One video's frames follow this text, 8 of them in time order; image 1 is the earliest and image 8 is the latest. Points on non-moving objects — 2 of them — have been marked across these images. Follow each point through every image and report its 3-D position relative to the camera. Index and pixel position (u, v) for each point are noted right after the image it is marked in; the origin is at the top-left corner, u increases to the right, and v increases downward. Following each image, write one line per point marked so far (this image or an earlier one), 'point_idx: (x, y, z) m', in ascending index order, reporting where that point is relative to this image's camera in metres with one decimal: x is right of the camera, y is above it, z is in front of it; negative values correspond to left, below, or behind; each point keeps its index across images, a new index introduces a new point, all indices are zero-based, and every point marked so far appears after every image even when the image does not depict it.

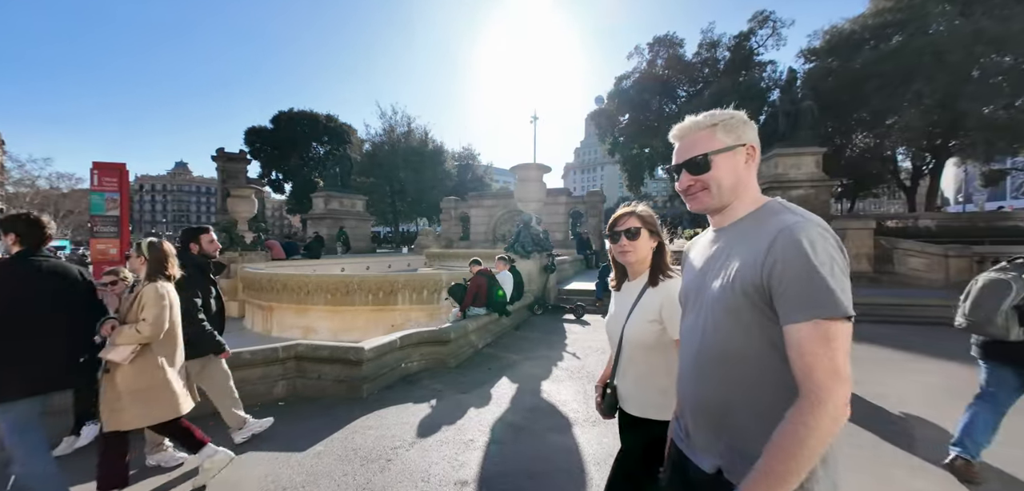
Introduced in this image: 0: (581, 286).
0: (+1.3, -0.7, +8.4) m
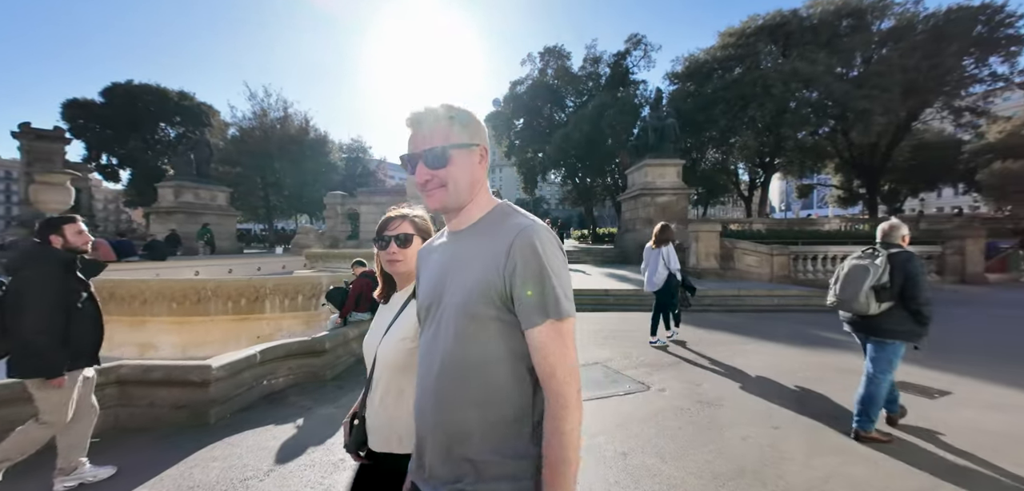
0: (-0.6, -0.7, +8.3) m
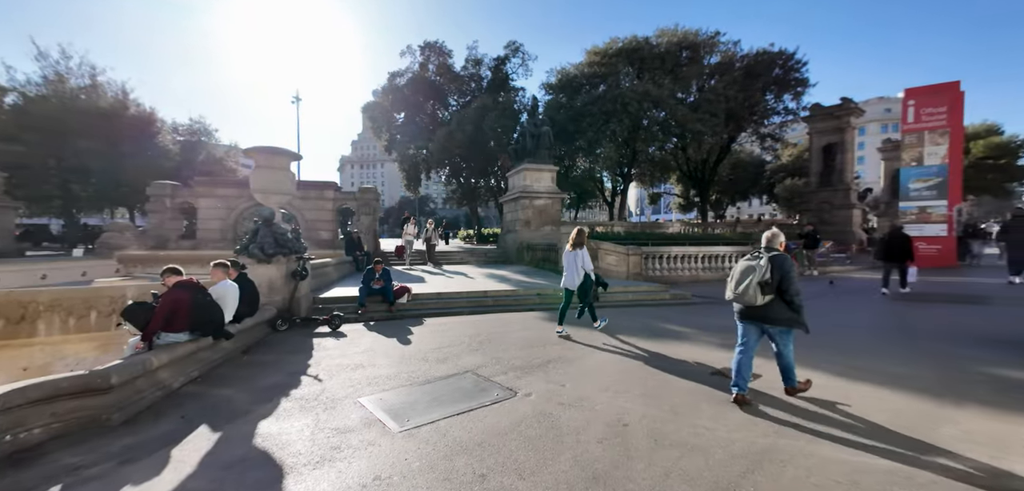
0: (-2.8, -0.8, +7.7) m
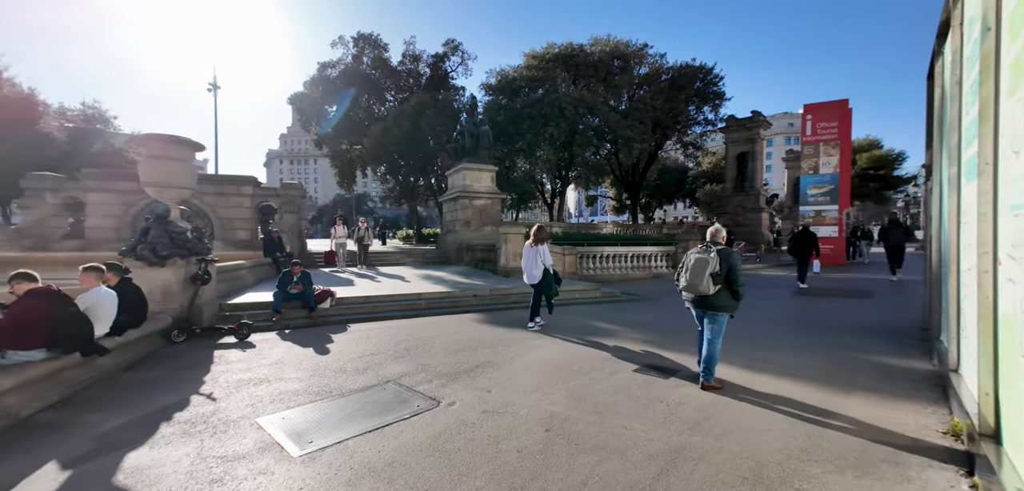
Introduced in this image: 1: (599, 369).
0: (-3.9, -0.8, +7.1) m
1: (+0.9, -1.3, +5.1) m
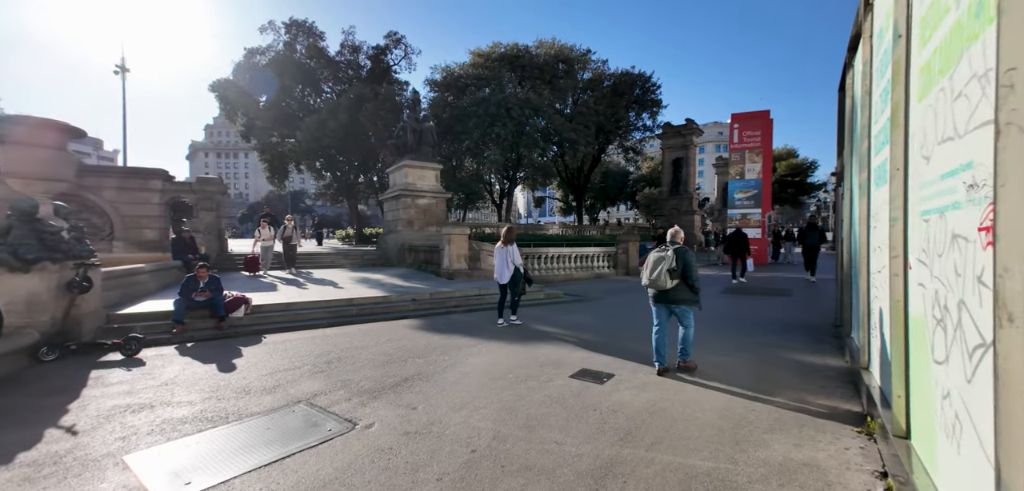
0: (-4.9, -0.8, +6.4) m
1: (+0.2, -1.4, +4.9) m
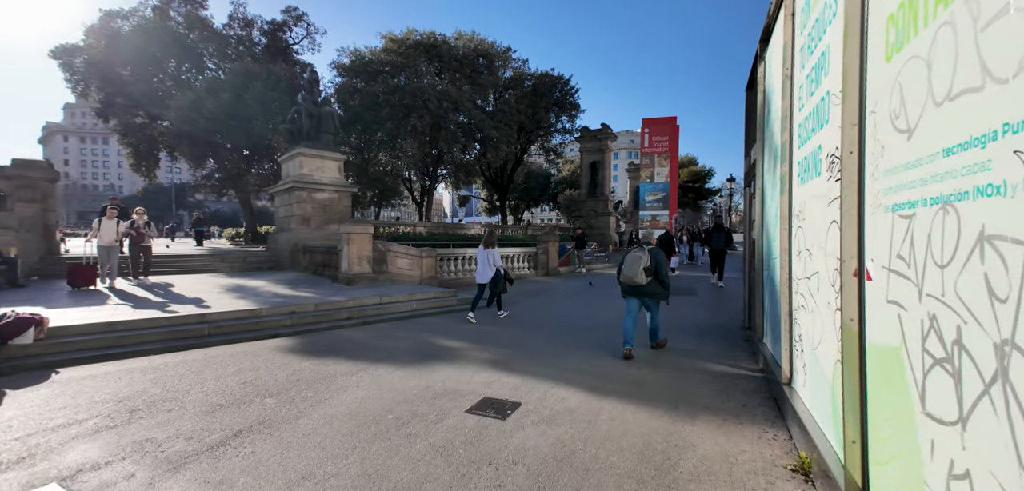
0: (-6.1, -0.8, +4.5) m
1: (-0.8, -1.4, +3.9) m
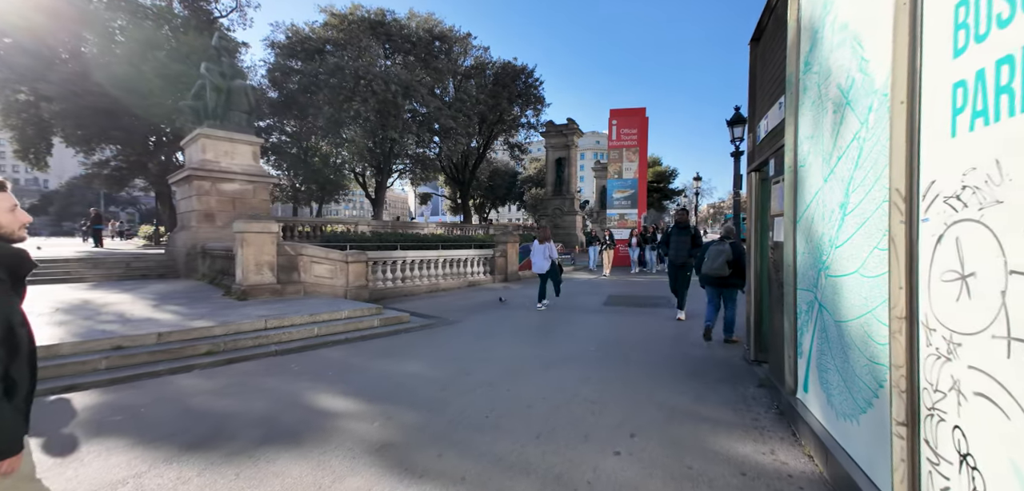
0: (-6.7, -0.9, +2.0) m
1: (-1.4, -1.5, +1.7) m
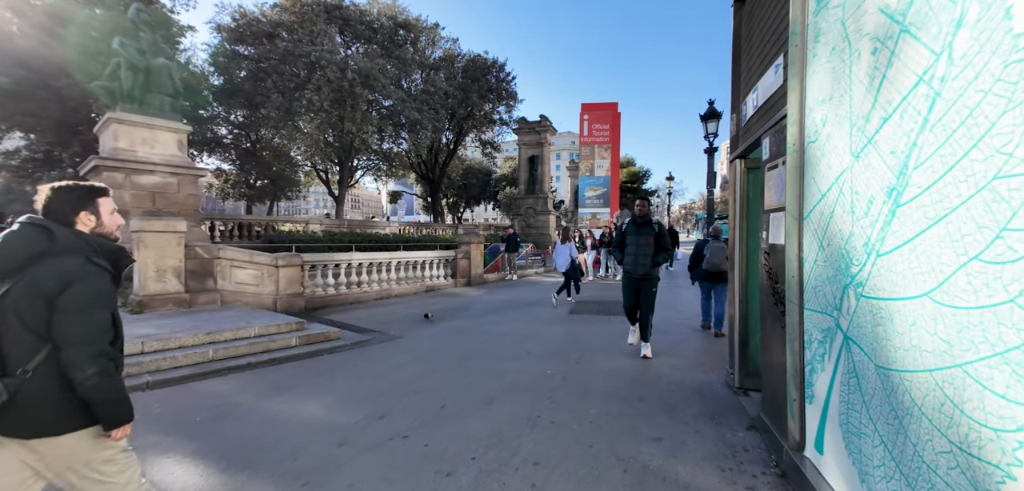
0: (-7.1, -0.9, +0.5) m
1: (-1.9, -1.5, +0.6) m
